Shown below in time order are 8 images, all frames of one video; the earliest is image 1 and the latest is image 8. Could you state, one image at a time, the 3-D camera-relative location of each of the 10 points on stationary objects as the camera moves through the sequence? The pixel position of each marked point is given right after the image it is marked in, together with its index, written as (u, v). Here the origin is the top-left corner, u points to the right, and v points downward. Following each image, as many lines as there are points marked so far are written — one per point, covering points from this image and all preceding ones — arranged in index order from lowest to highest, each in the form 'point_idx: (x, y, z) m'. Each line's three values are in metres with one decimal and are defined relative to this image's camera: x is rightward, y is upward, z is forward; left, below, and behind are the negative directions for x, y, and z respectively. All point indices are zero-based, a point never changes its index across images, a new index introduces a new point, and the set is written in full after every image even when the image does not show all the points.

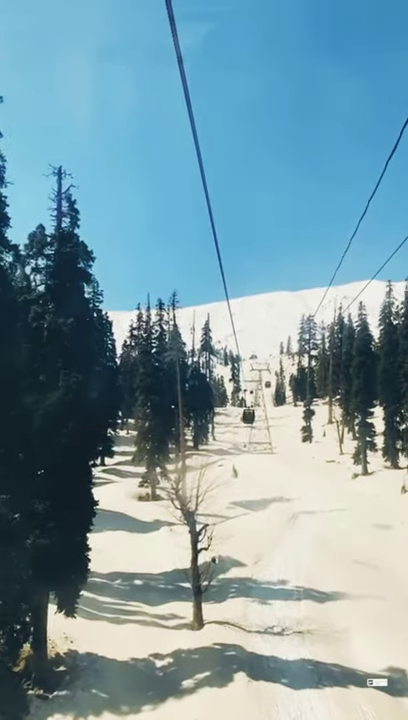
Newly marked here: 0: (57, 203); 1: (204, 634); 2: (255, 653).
0: (-4.7, +5.1, +18.6) m
1: (0.0, -8.7, +18.1) m
2: (+1.5, -8.8, +17.1) m
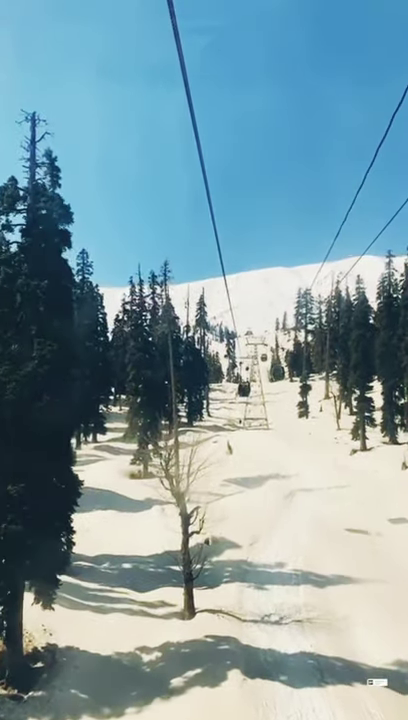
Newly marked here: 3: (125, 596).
0: (-5.0, +6.1, +16.6) m
1: (-0.3, -7.8, +16.7) m
2: (+1.3, -7.9, +15.8) m
3: (-2.7, -8.1, +19.6) m
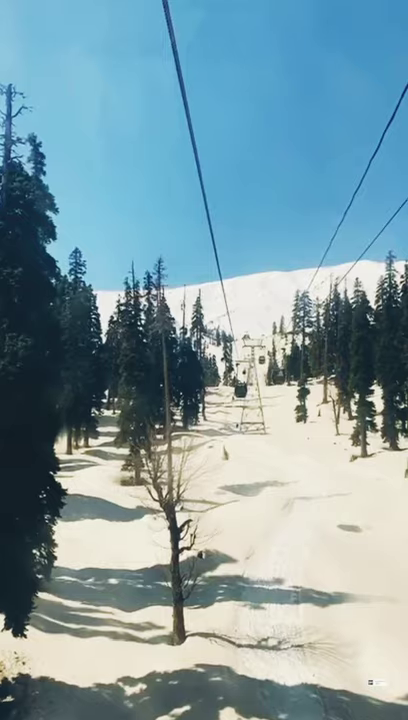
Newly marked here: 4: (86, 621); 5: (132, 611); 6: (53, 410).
0: (-5.2, +6.1, +15.1) m
1: (-0.5, -7.7, +15.1) m
2: (+1.1, -7.9, +14.2) m
3: (-2.9, -8.0, +17.9) m
4: (-3.6, -7.9, +17.4) m
5: (-2.3, -8.1, +18.6) m
6: (-4.0, -1.3, +14.9) m
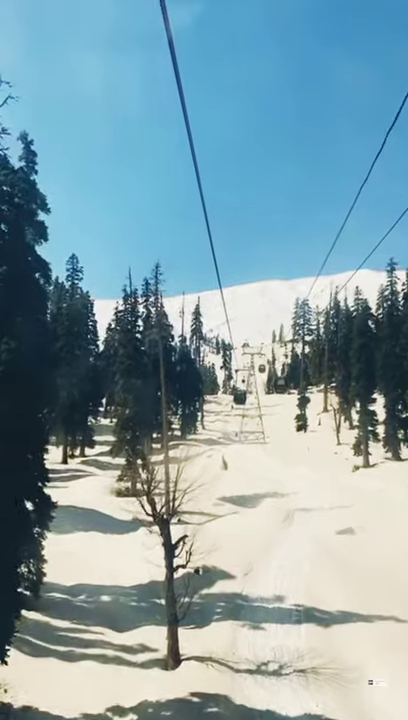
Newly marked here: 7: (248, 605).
0: (-5.3, +6.0, +14.3) m
1: (-0.6, -7.9, +14.1) m
2: (+0.9, -8.0, +13.2) m
3: (-3.0, -8.2, +16.9) m
4: (-3.7, -8.1, +16.4) m
5: (-2.5, -8.3, +17.5) m
6: (-4.1, -1.4, +14.0) m
7: (+1.5, -8.3, +19.5) m
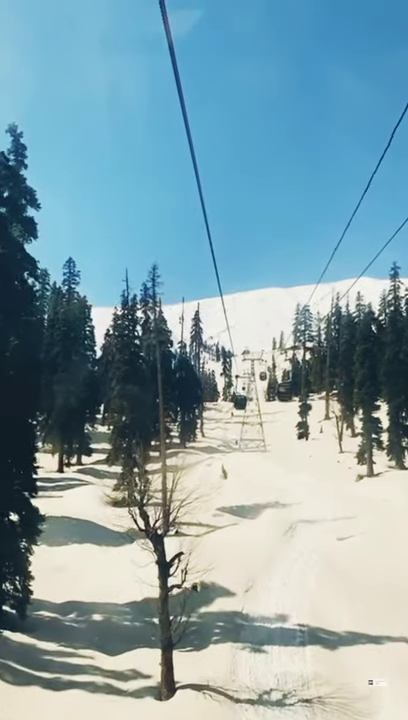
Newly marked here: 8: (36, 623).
0: (-5.4, +6.0, +13.2) m
1: (-0.7, -7.9, +12.9) m
2: (+0.9, -8.0, +11.9) m
3: (-3.1, -8.3, +15.7) m
4: (-3.8, -8.1, +15.1) m
5: (-2.5, -8.4, +16.3) m
6: (-4.1, -1.4, +12.9) m
7: (+1.4, -8.5, +18.2) m
8: (-5.4, -8.4, +18.3) m
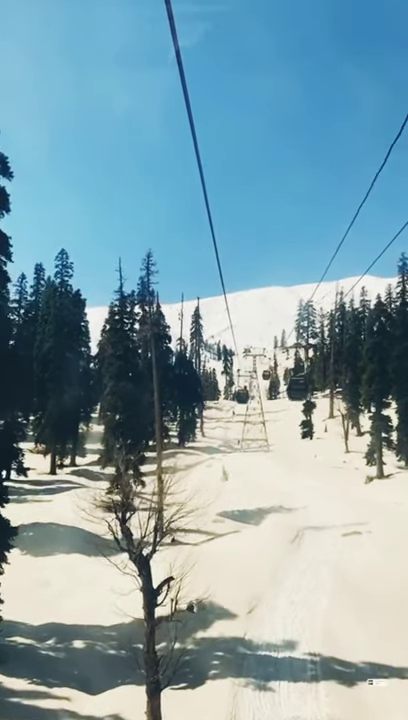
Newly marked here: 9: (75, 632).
0: (-5.5, +6.3, +10.8) m
1: (-0.8, -7.6, +10.5) m
2: (+0.8, -7.7, +9.5) m
3: (-3.2, -8.0, +13.3) m
4: (-3.9, -7.9, +12.7) m
5: (-2.6, -8.1, +13.9) m
6: (-4.3, -1.2, +10.5) m
7: (+1.3, -8.1, +15.8) m
8: (-5.5, -8.1, +15.8) m
9: (-4.0, -8.4, +17.7) m
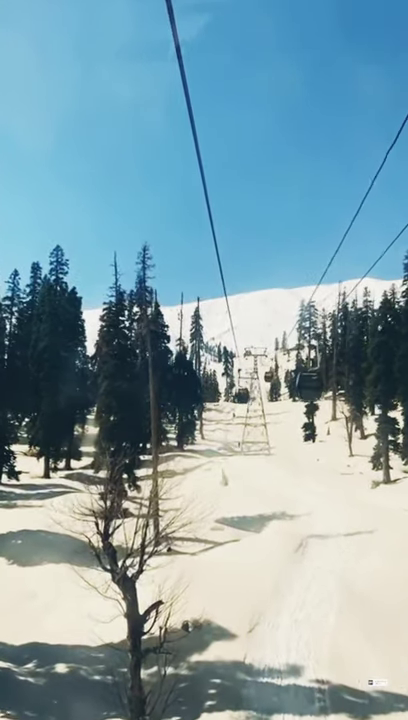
0: (-5.6, +6.4, +9.3) m
1: (-0.9, -7.4, +8.9) m
2: (+0.6, -7.6, +7.9) m
3: (-3.3, -7.8, +11.7) m
4: (-4.0, -7.7, +11.2) m
5: (-2.7, -8.0, +12.3) m
6: (-4.4, -1.0, +8.9) m
7: (+1.2, -8.0, +14.2) m
8: (-5.6, -7.9, +14.3) m
9: (-4.1, -8.2, +16.1) m
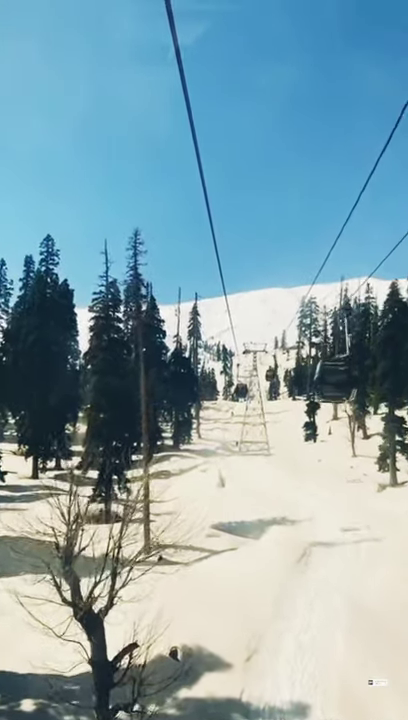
0: (-5.8, +6.7, +7.1) m
1: (-1.1, -7.1, +6.8) m
2: (+0.4, -7.3, +5.8) m
3: (-3.6, -7.5, +9.6) m
4: (-4.2, -7.4, +9.0) m
5: (-3.0, -7.7, +10.2) m
6: (-4.6, -0.7, +6.8) m
7: (+1.0, -7.7, +12.1) m
8: (-5.8, -7.6, +12.1) m
9: (-4.3, -7.9, +13.9) m
